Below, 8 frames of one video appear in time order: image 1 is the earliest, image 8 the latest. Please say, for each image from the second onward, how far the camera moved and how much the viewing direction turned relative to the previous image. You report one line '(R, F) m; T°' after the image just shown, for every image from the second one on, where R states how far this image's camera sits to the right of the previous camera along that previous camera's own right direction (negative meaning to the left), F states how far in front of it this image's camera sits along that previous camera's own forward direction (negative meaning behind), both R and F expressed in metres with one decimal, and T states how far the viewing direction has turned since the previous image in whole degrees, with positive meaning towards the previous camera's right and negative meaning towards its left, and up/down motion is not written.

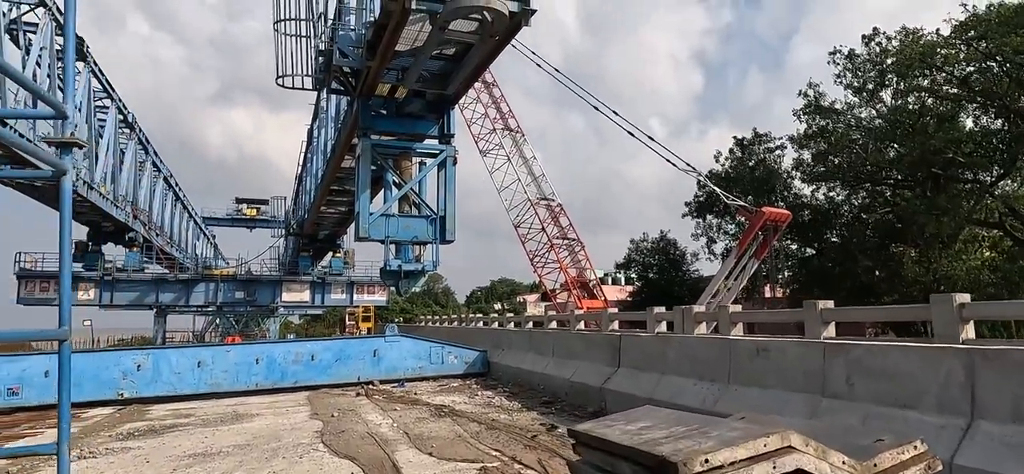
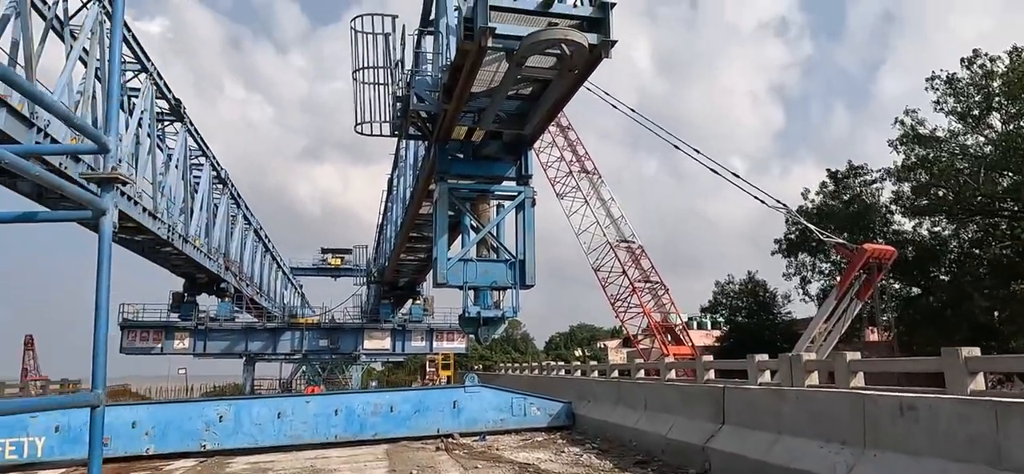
(-0.1, +0.6) m; -6°
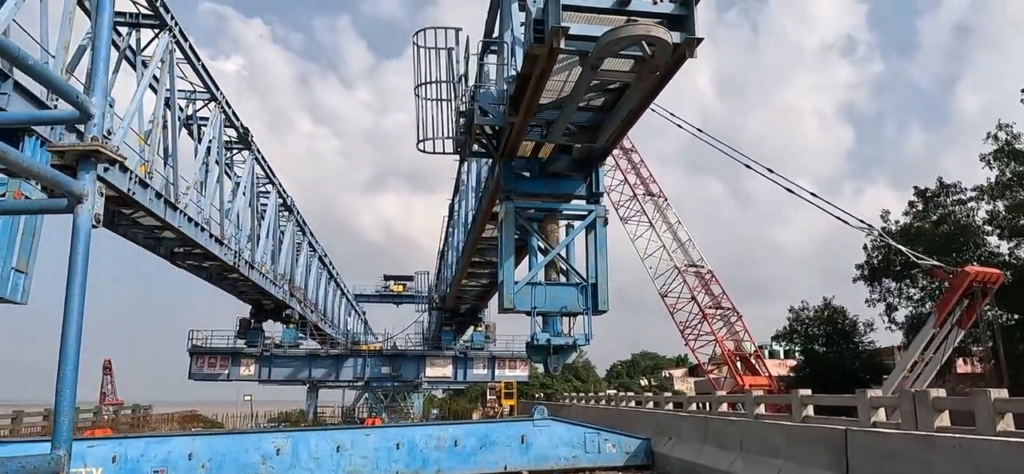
(-0.2, +1.0) m; -5°
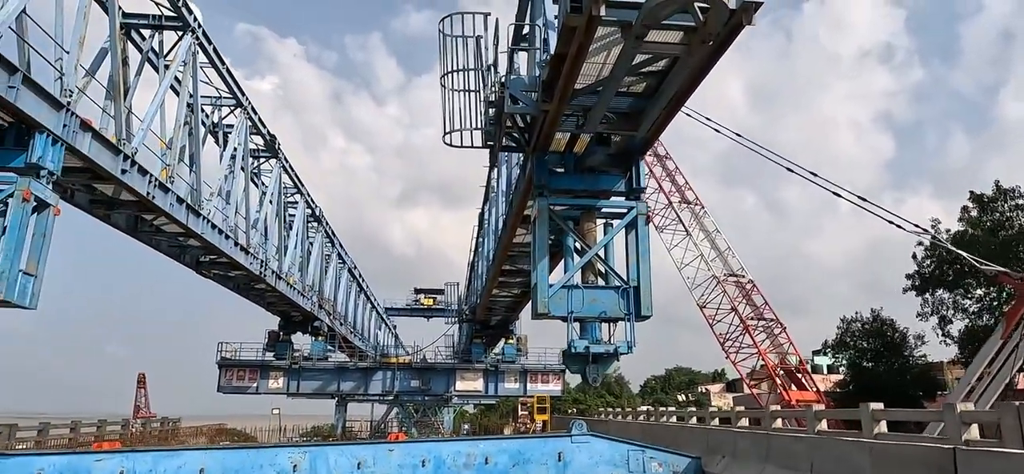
(-0.1, +1.1) m; -2°
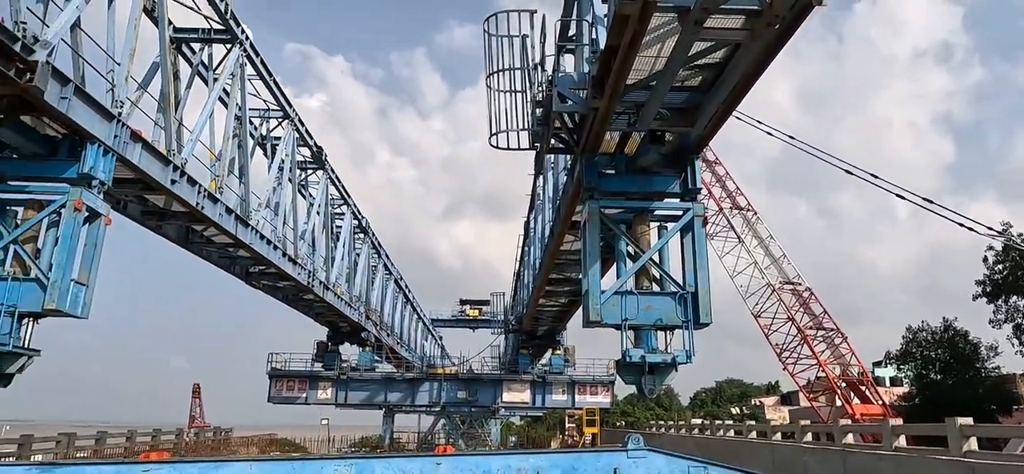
(-0.1, +0.5) m; -4°
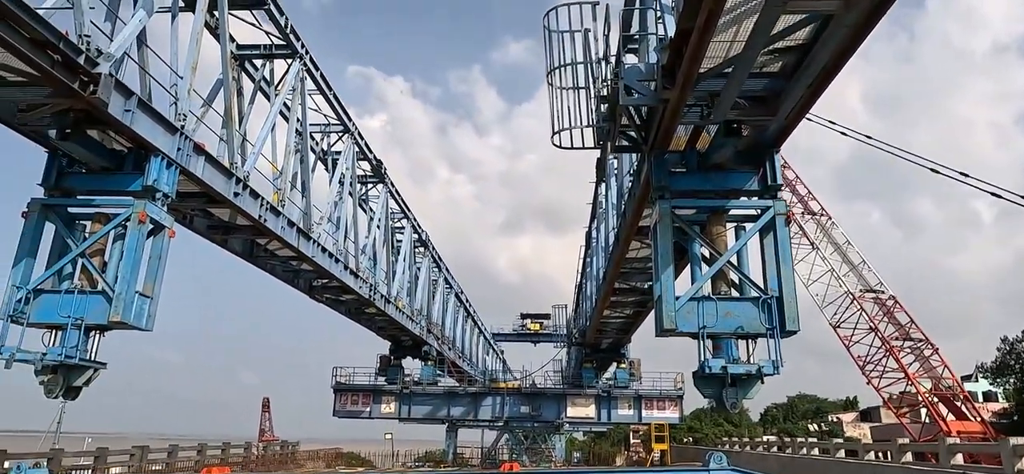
(-0.1, +0.6) m; -5°
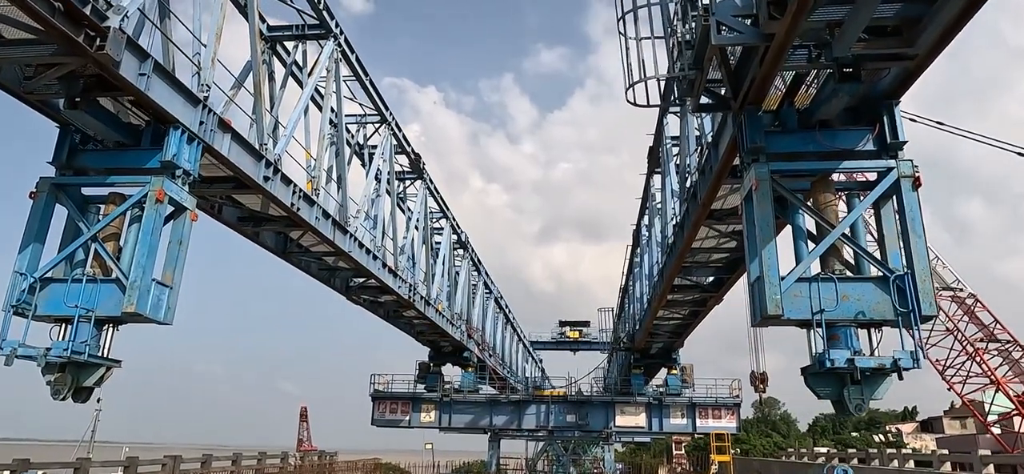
(-0.5, +1.8) m; -3°
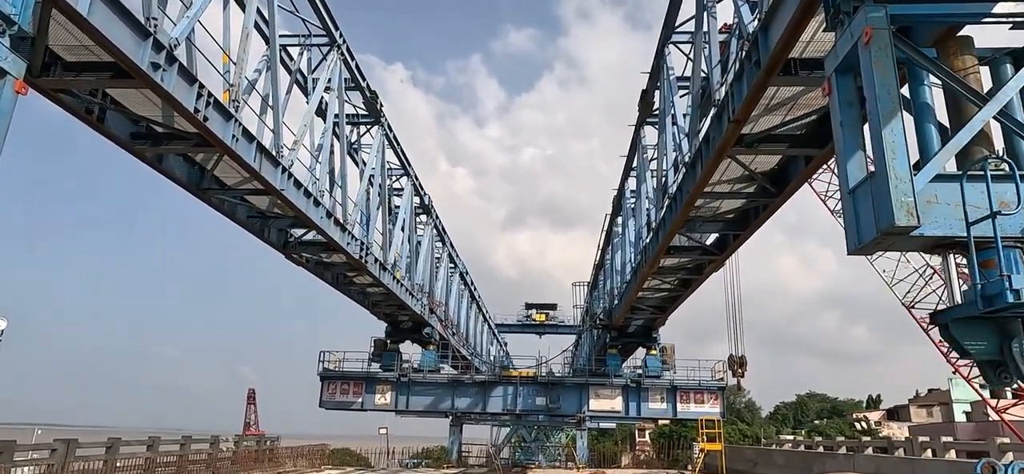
(-0.2, +3.8) m; +3°
